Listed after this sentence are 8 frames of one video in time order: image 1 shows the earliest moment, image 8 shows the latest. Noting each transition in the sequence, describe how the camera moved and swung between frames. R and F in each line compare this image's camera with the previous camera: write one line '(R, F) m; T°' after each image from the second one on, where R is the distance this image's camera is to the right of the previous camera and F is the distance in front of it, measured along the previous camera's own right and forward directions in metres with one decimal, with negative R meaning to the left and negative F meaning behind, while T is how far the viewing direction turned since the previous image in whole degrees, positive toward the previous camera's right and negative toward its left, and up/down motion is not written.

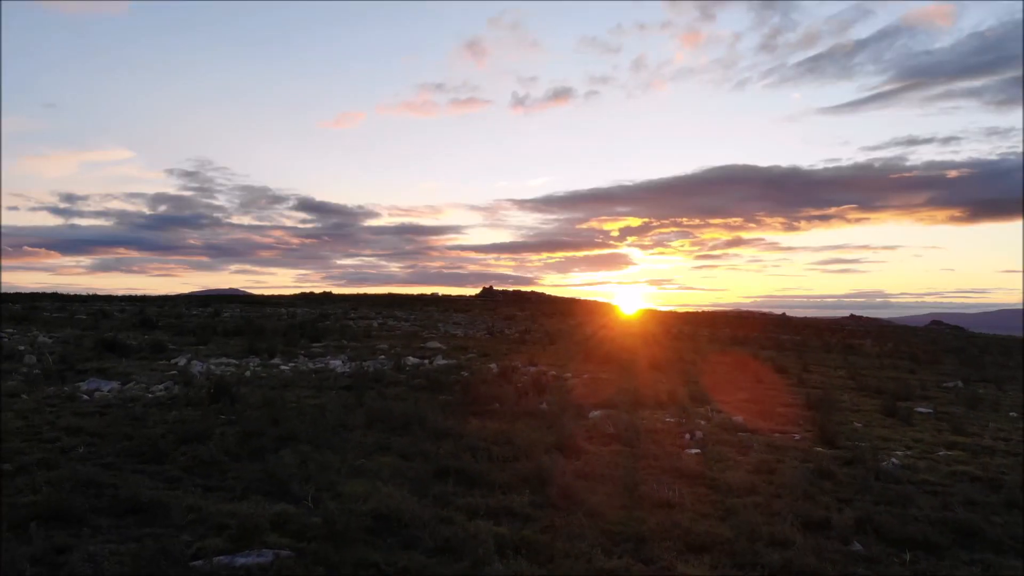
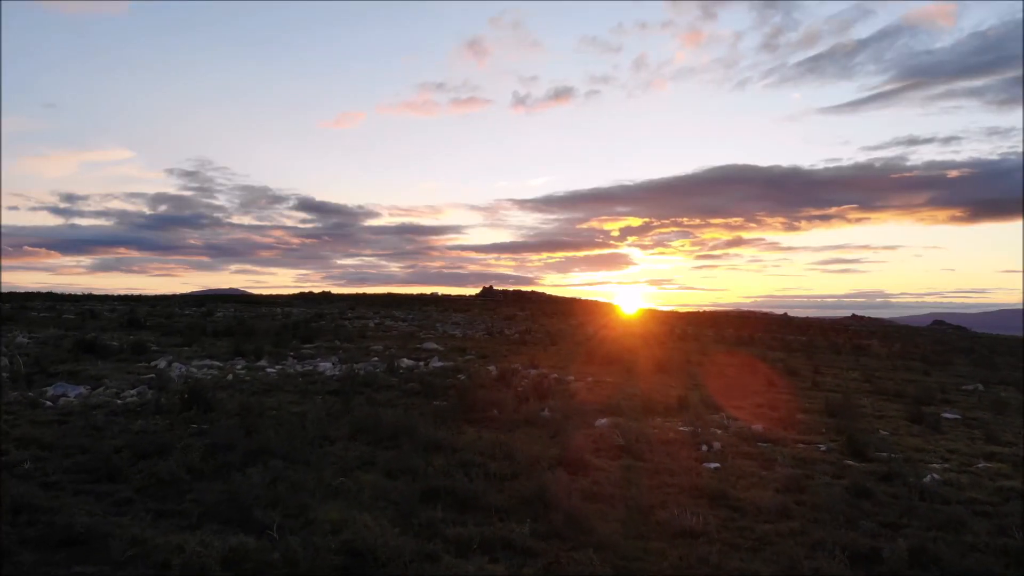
(0.0, +1.3) m; 0°
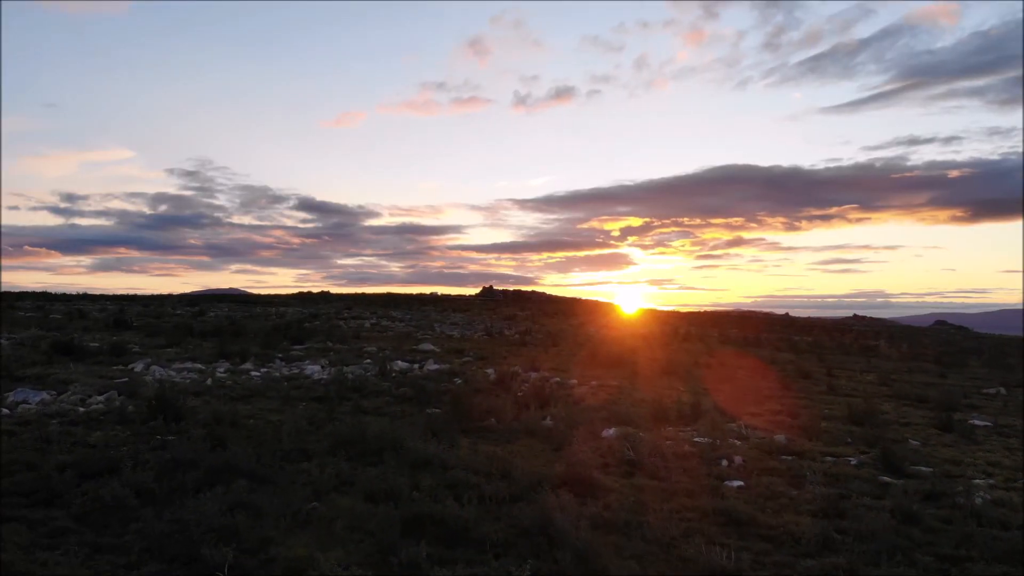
(0.0, +1.3) m; 0°
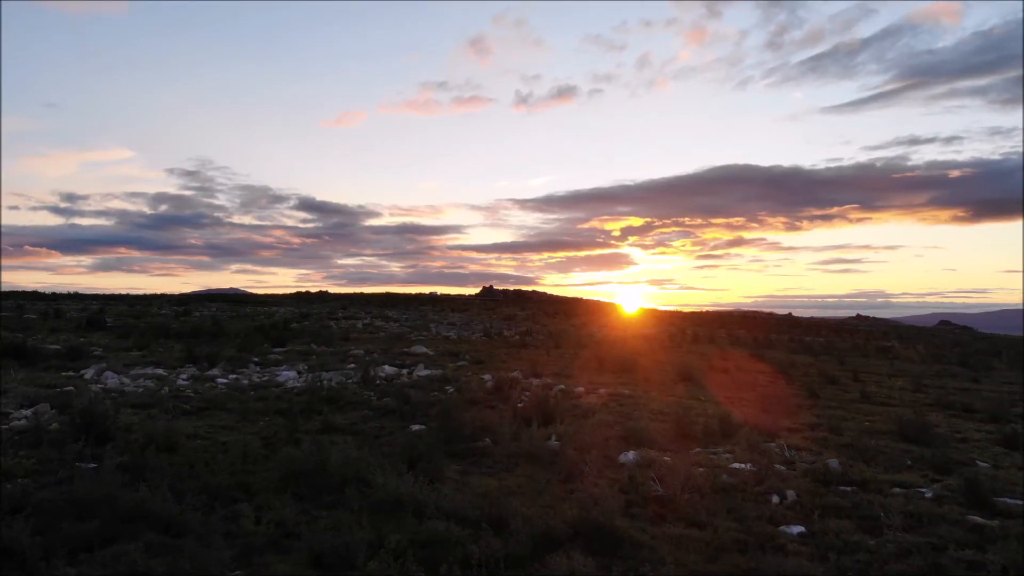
(0.0, +2.2) m; 0°
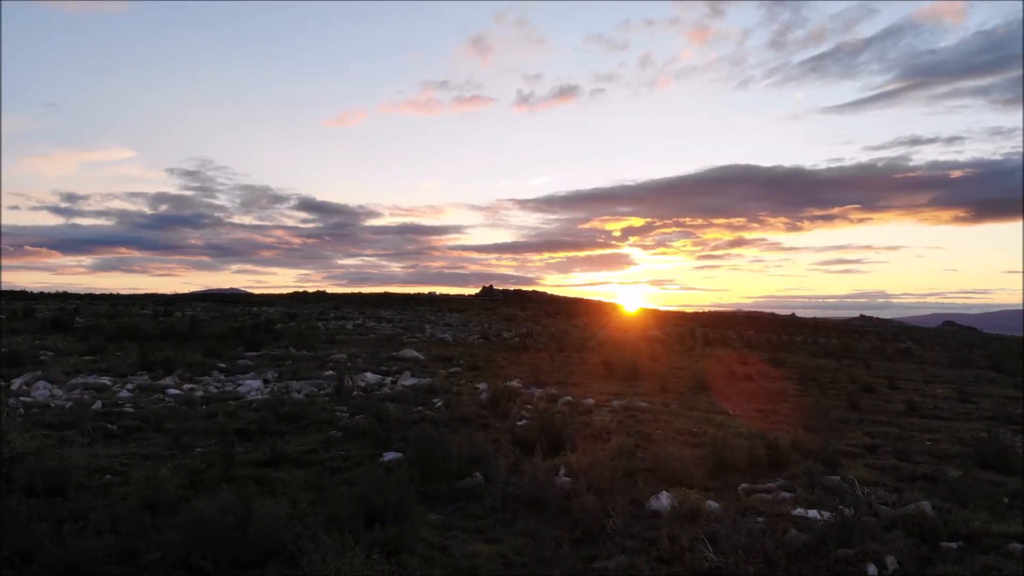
(0.0, +2.5) m; 0°
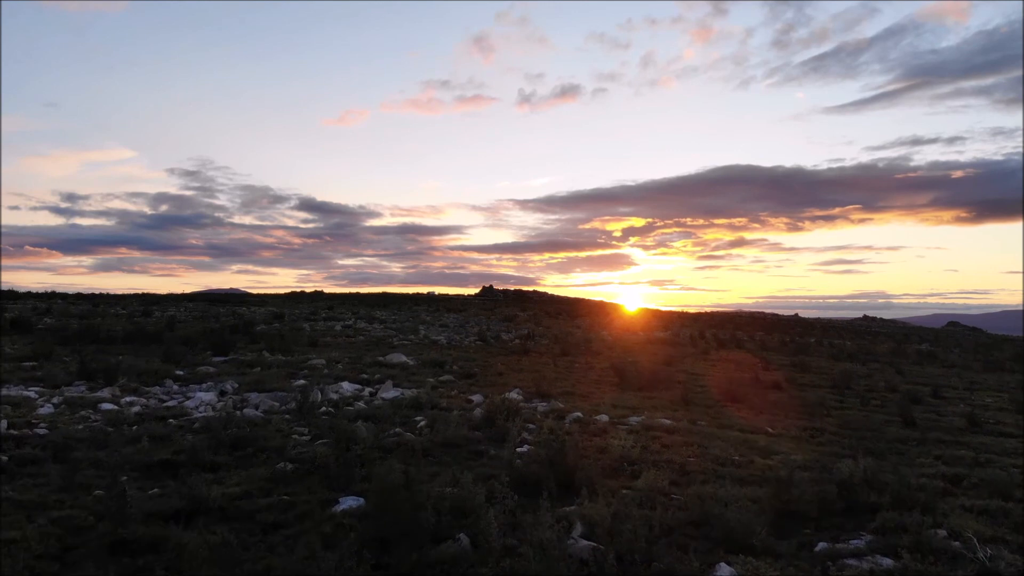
(0.0, +2.5) m; 0°
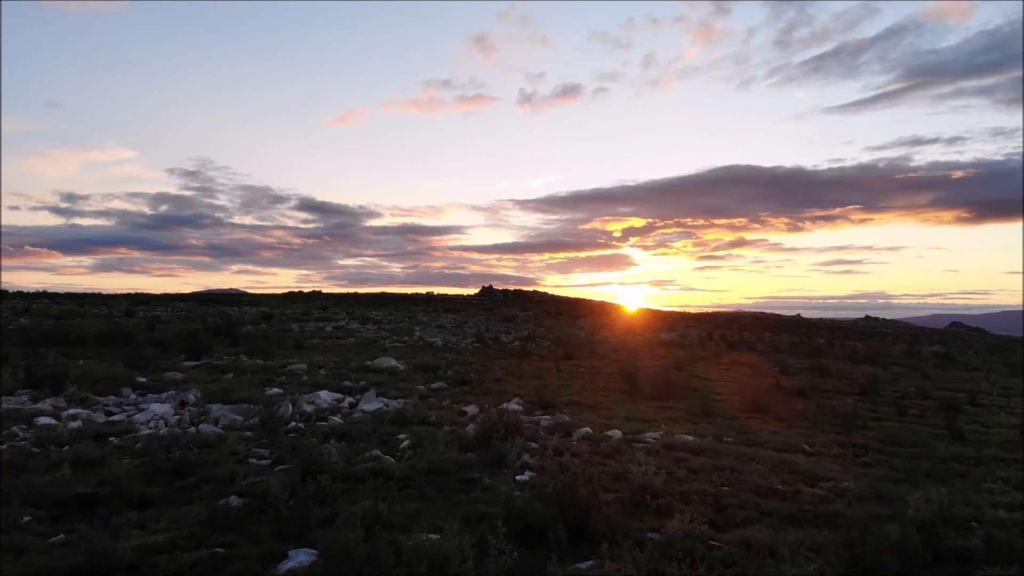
(0.0, +1.7) m; 0°
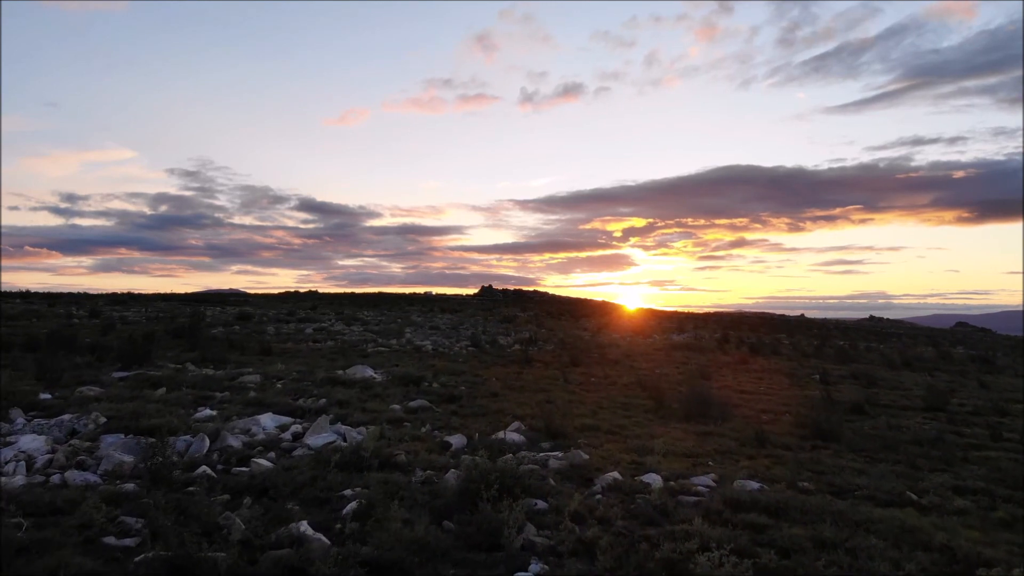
(0.0, +3.1) m; 0°
